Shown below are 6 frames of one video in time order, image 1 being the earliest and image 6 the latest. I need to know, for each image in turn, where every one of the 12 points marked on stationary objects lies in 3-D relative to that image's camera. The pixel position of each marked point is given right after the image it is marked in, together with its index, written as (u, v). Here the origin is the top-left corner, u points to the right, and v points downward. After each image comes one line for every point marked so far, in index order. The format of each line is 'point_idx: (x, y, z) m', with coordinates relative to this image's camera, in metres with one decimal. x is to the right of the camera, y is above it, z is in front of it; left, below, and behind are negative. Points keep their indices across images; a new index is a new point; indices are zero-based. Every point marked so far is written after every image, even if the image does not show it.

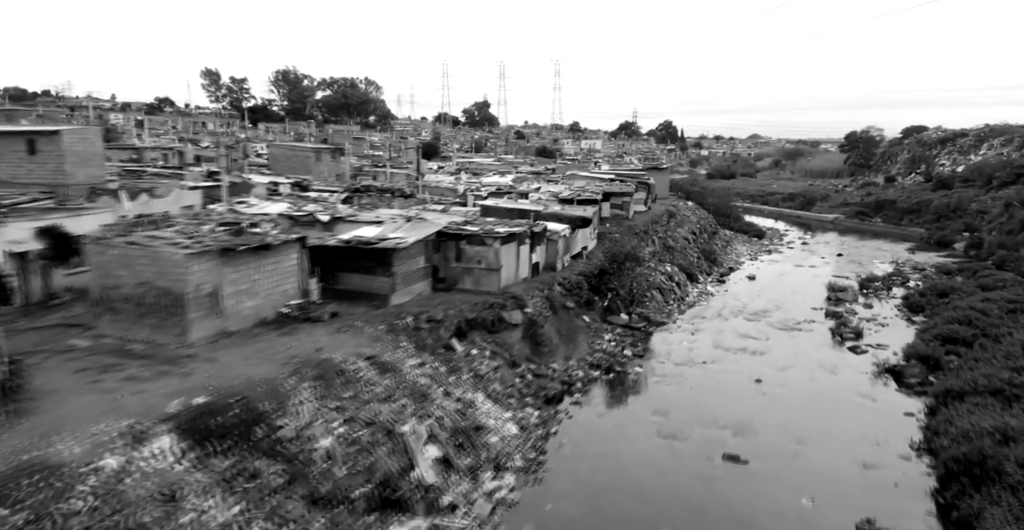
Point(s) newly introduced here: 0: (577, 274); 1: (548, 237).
0: (+1.6, -0.2, +15.7) m
1: (+0.9, +0.7, +15.4) m
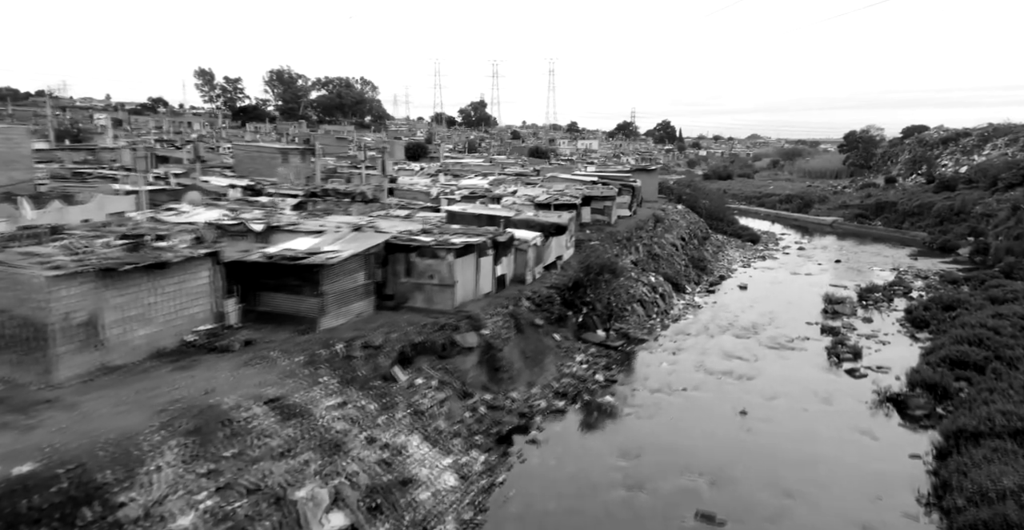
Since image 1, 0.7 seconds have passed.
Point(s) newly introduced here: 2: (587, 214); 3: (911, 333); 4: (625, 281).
0: (+0.8, -0.5, +14.3) m
1: (+0.1, +0.4, +14.1) m
2: (+2.2, +1.5, +19.1) m
3: (+9.3, -1.6, +14.9) m
4: (+2.8, -0.4, +16.3) m
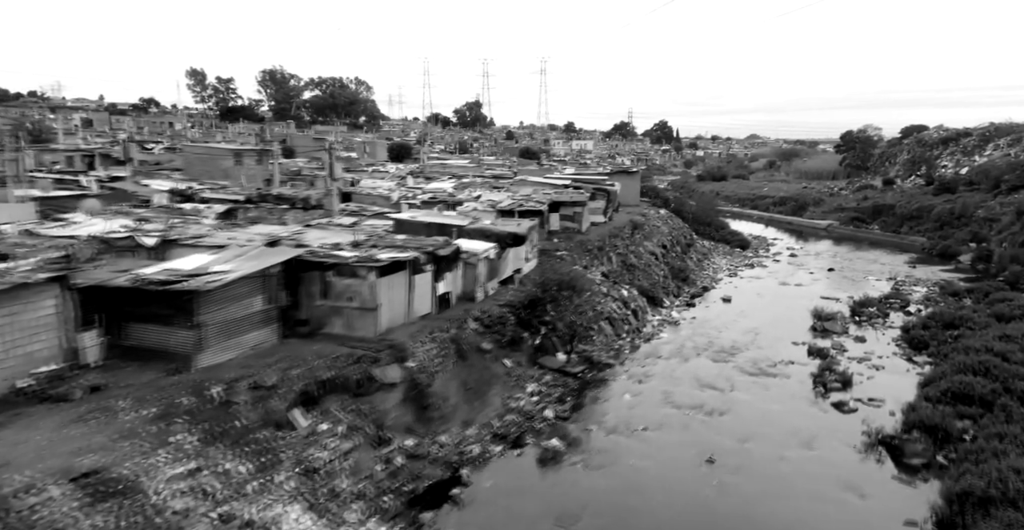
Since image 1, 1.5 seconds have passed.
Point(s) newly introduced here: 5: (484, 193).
0: (-0.2, -0.8, +12.7) m
1: (-0.9, +0.1, +12.5) m
2: (+1.2, +1.2, +17.6) m
3: (+8.3, -1.9, +13.4) m
4: (+1.8, -0.7, +14.7) m
5: (-0.8, +2.1, +18.8) m
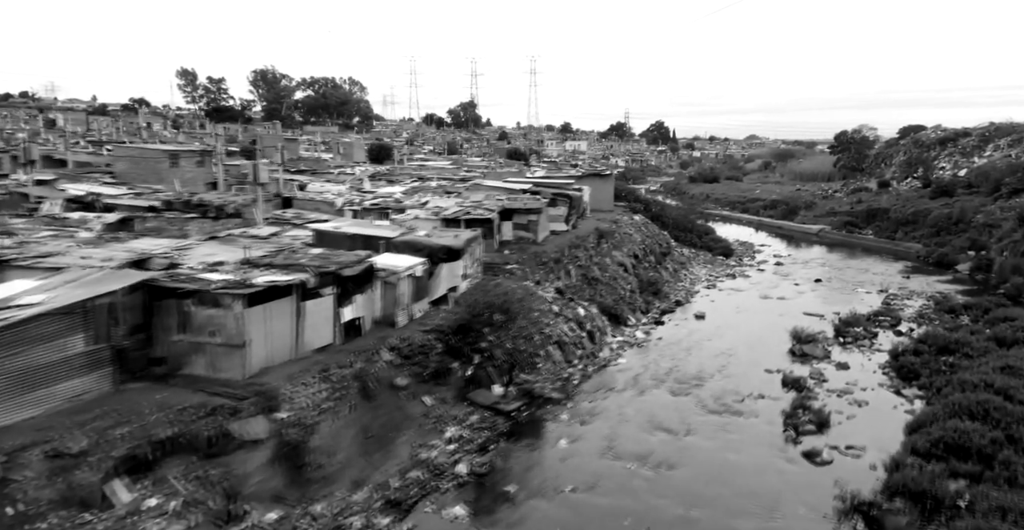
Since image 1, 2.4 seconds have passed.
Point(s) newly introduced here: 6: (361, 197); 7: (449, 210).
0: (-1.5, -1.2, +11.0) m
1: (-2.2, -0.2, +10.8) m
2: (-0.1, +0.9, +15.8) m
3: (+7.0, -2.2, +11.7) m
4: (+0.5, -1.1, +13.0) m
5: (-2.1, +1.8, +17.1) m
6: (-4.6, +2.0, +19.3) m
7: (-1.5, +1.3, +15.5) m
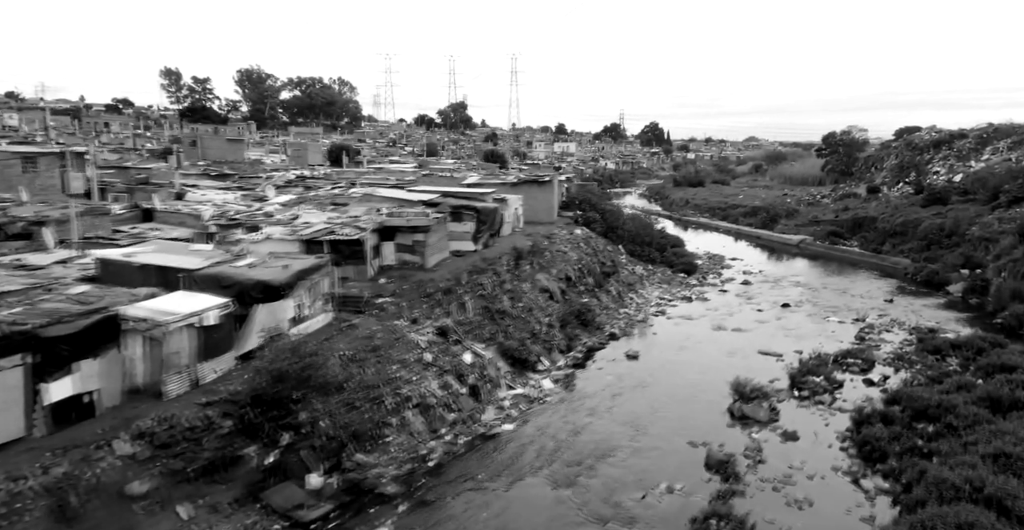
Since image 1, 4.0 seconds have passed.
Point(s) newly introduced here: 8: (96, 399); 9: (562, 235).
0: (-3.8, -1.8, +8.0) m
1: (-4.5, -0.8, +7.8) m
2: (-2.4, +0.2, +12.9) m
3: (+4.7, -2.9, +8.7) m
4: (-1.8, -1.7, +10.0) m
5: (-4.5, +1.1, +14.1) m
6: (-6.9, +1.4, +16.3) m
7: (-3.9, +0.7, +12.5) m
8: (-4.8, -1.5, +7.4) m
9: (+1.6, +0.9, +18.9) m
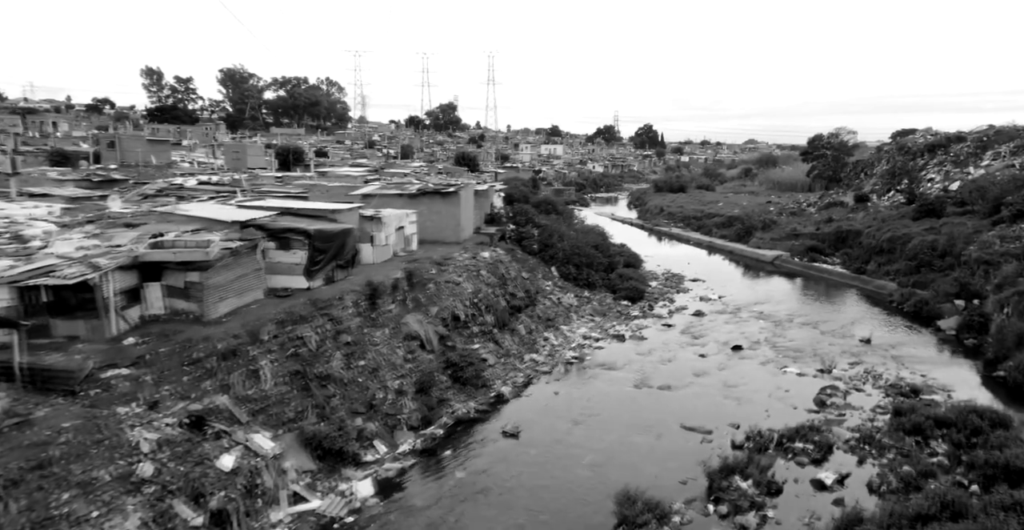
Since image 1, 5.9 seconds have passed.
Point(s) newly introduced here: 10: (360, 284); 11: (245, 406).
0: (-6.5, -2.5, +4.5) m
1: (-7.2, -1.6, +4.2) m
2: (-5.1, -0.5, +9.3) m
3: (+2.0, -3.6, +5.1) m
4: (-4.5, -2.4, +6.4) m
5: (-7.1, +0.4, +10.5) m
6: (-9.6, +0.7, +12.7) m
7: (-6.6, 0.0, +8.9) m
8: (-7.5, -2.2, +3.8) m
9: (-1.1, +0.1, +15.3) m
10: (-2.8, -0.3, +12.2) m
11: (-3.6, -1.9, +8.7) m
